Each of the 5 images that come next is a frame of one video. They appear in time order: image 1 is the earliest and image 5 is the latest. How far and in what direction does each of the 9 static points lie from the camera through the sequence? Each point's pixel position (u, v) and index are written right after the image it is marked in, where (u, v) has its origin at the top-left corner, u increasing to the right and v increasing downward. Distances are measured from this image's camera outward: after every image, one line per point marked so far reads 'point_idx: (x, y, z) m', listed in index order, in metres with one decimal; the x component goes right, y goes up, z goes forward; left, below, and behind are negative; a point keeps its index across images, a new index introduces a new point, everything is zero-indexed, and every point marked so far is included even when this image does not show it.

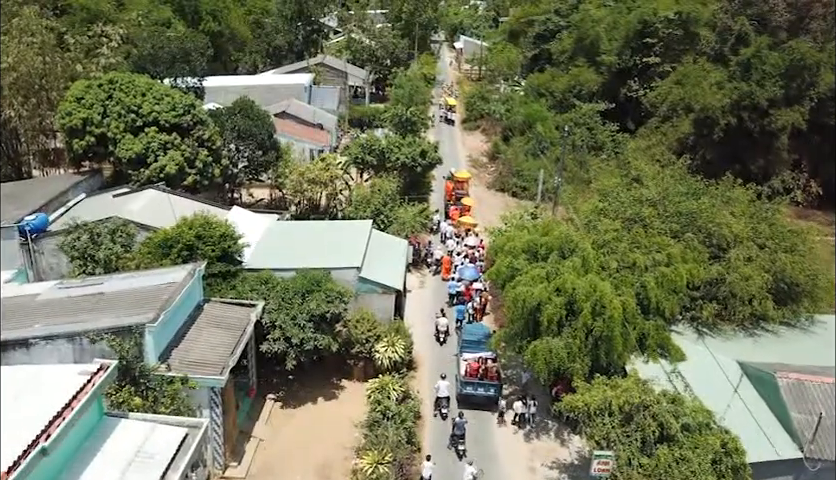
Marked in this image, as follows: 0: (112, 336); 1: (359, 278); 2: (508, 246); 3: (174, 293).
0: (-4.7, -1.5, +11.5) m
1: (-1.3, -0.8, +16.0) m
2: (+1.9, -0.2, +15.3) m
3: (-4.2, -0.9, +12.7) m
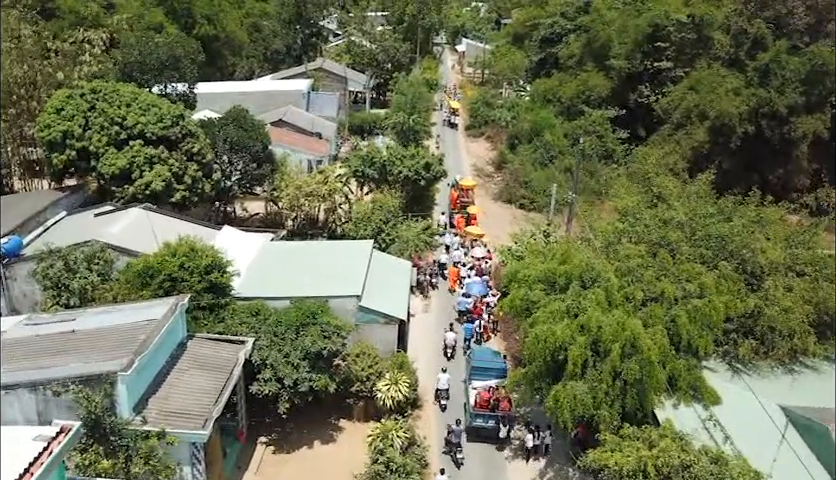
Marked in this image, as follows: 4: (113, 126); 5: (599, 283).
0: (-4.6, -2.0, +10.2) m
1: (-1.2, -1.3, +14.7) m
2: (+2.0, -0.7, +13.9) m
3: (-4.1, -1.4, +11.3) m
4: (-7.7, +2.8, +18.6) m
5: (+3.2, -0.8, +13.0) m
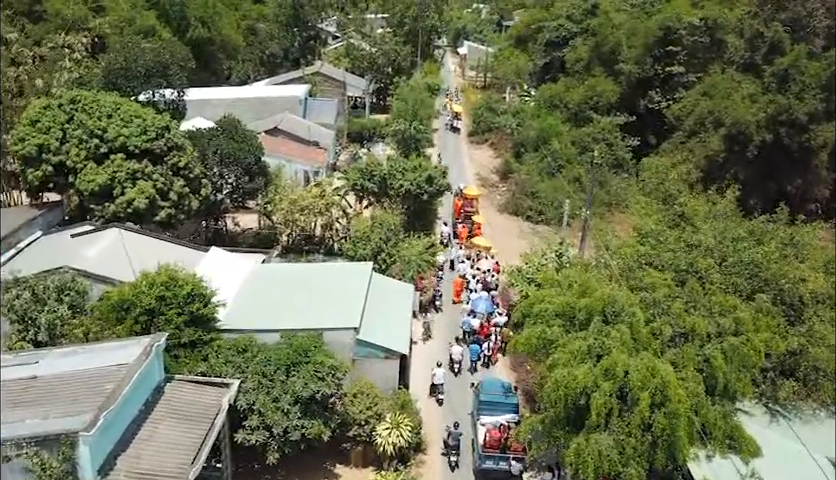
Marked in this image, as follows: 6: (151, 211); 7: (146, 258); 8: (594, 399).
0: (-4.6, -2.5, +8.9) m
1: (-1.1, -1.8, +13.4) m
2: (+2.0, -1.1, +12.6) m
3: (-4.0, -1.9, +10.0) m
4: (-7.6, +2.4, +17.3) m
5: (+3.2, -1.2, +11.7) m
6: (-6.3, +0.7, +17.5) m
7: (-5.3, -0.4, +14.6) m
8: (+2.5, -2.2, +10.4) m
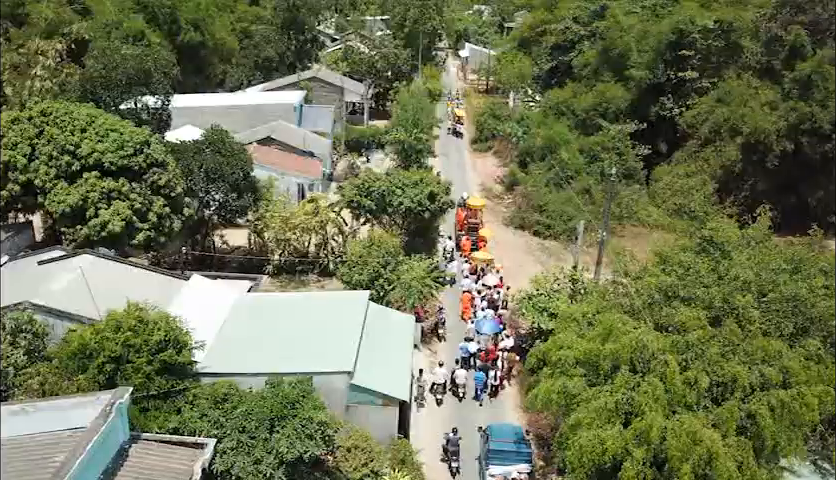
0: (-4.5, -3.0, +7.4) m
1: (-1.1, -2.4, +11.9) m
2: (+2.1, -1.7, +11.2) m
3: (-4.0, -2.5, +8.6) m
4: (-7.6, +1.8, +15.9) m
5: (+3.3, -1.8, +10.3) m
6: (-6.3, +0.2, +16.0) m
7: (-5.3, -0.9, +13.2) m
8: (+2.5, -2.7, +8.9) m
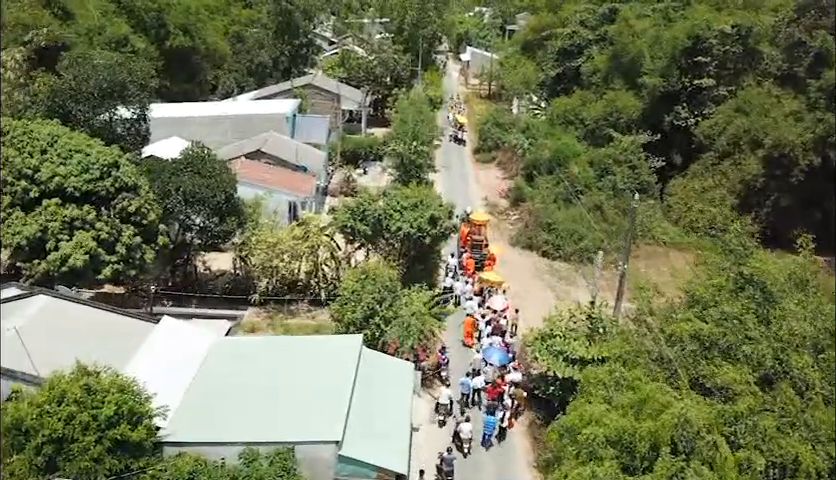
0: (-4.6, -3.7, +5.7) m
1: (-1.1, -3.0, +10.2) m
2: (+2.1, -2.3, +9.4) m
3: (-4.0, -3.1, +6.9) m
4: (-7.6, +1.1, +14.2) m
5: (+3.3, -2.4, +8.6) m
6: (-6.3, -0.5, +14.3) m
7: (-5.3, -1.6, +11.4) m
8: (+2.5, -3.4, +7.2) m
